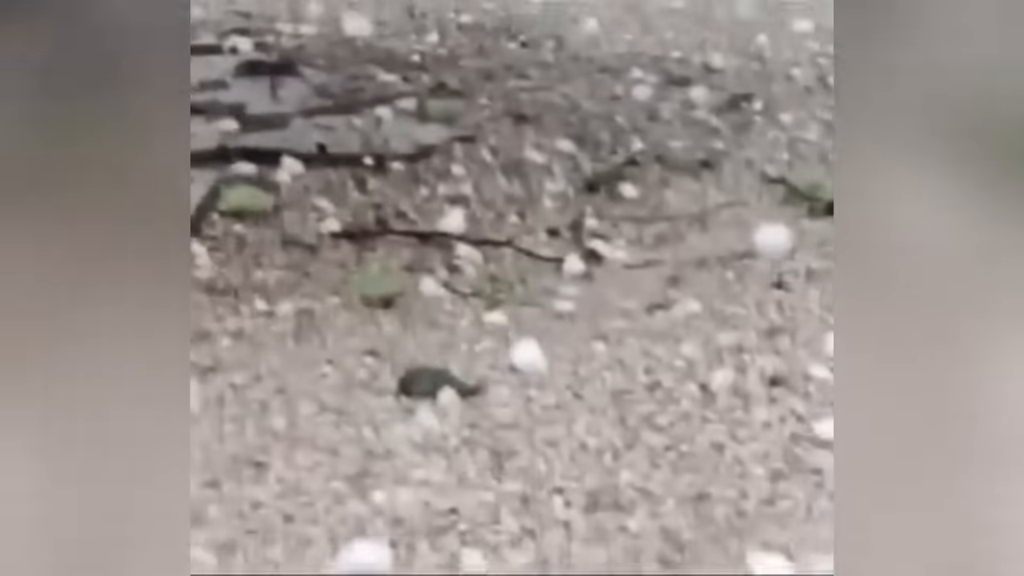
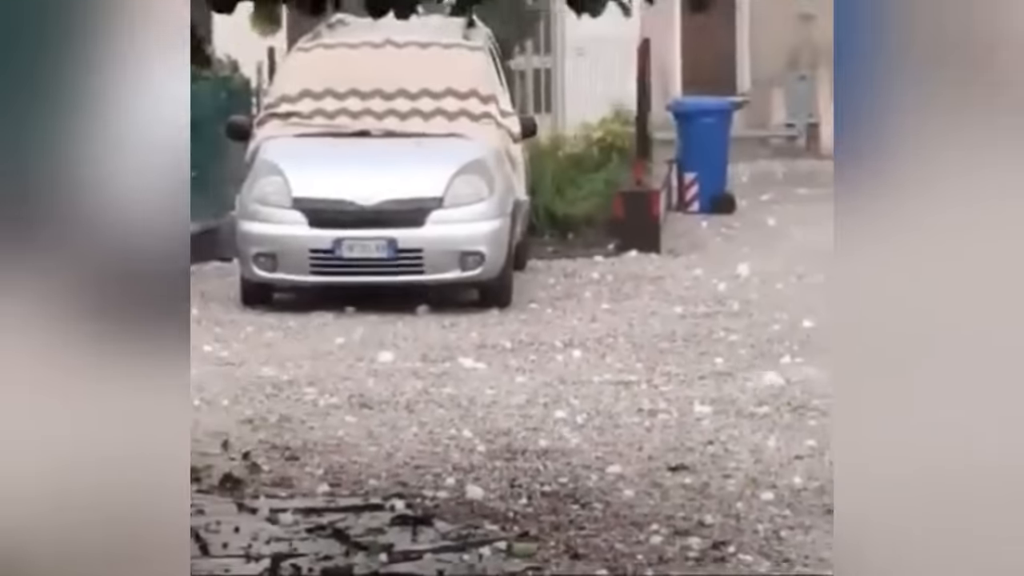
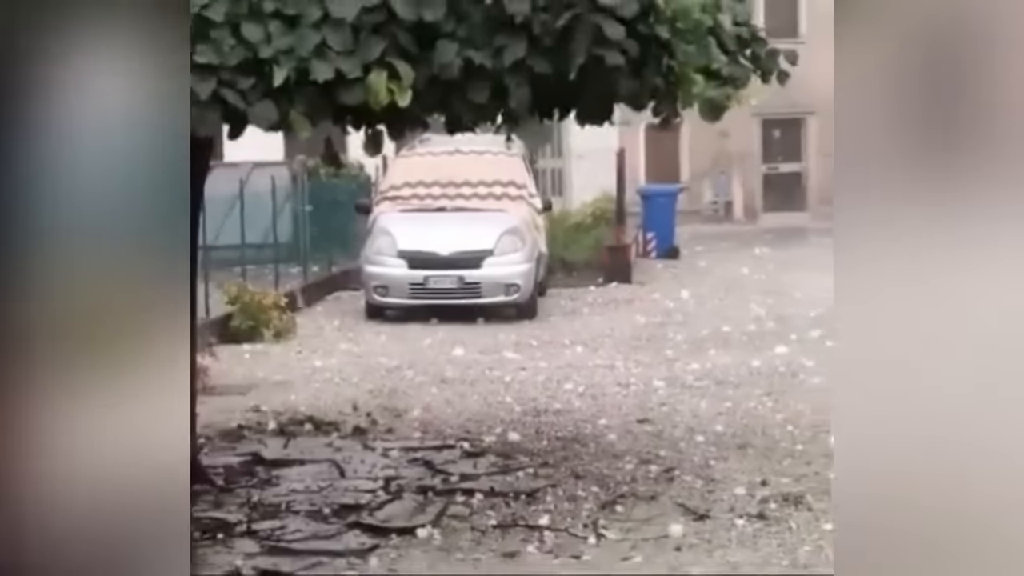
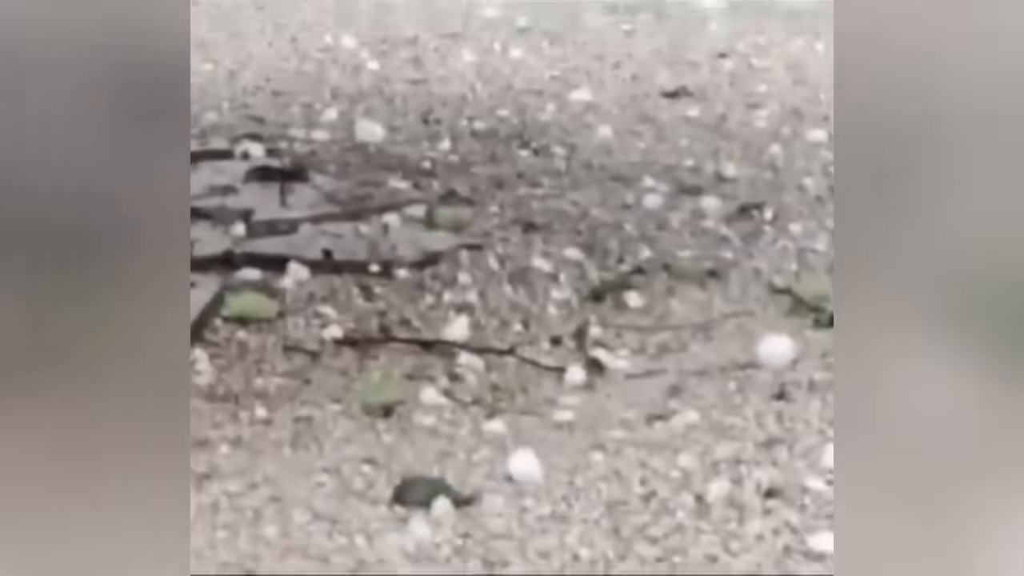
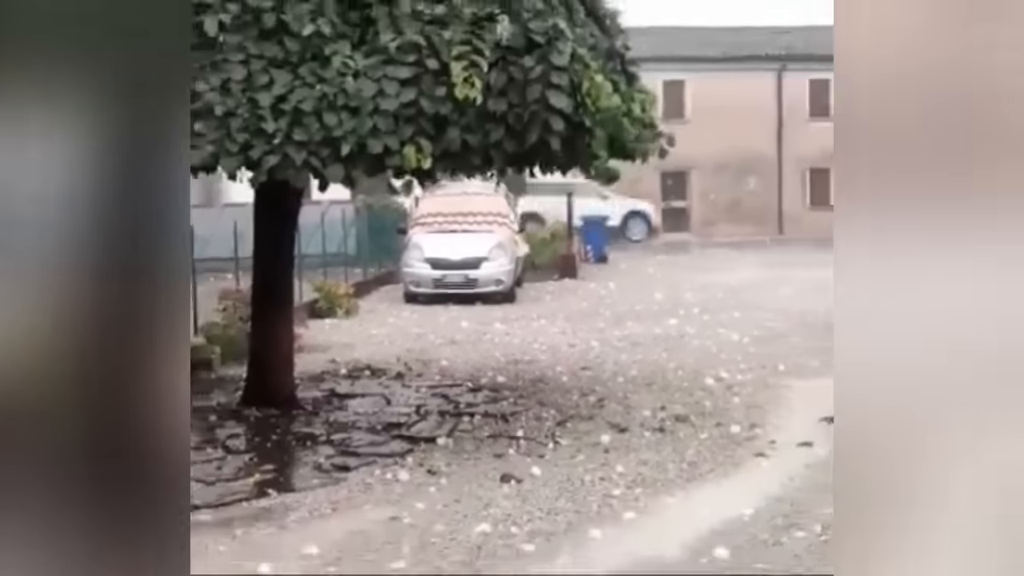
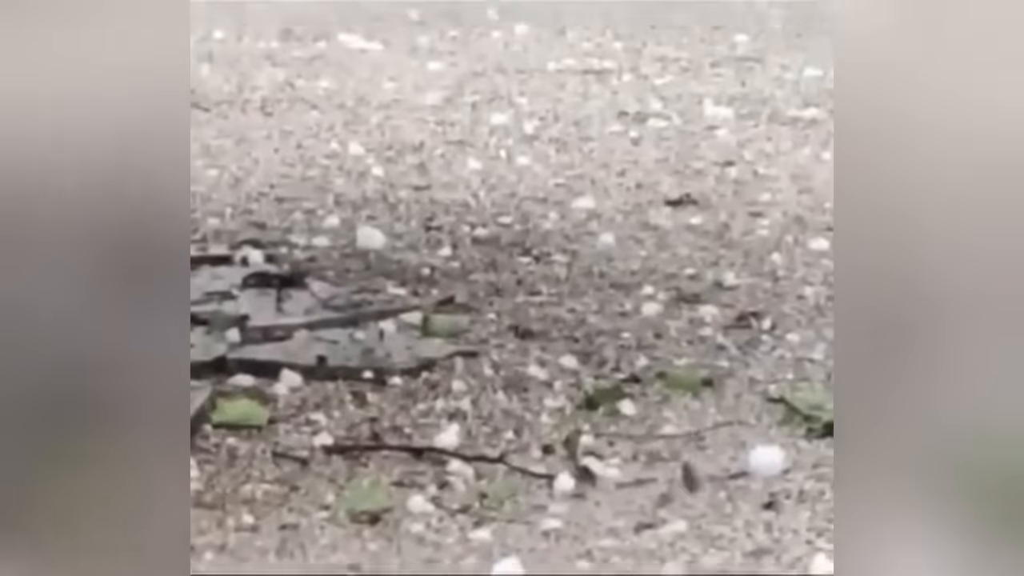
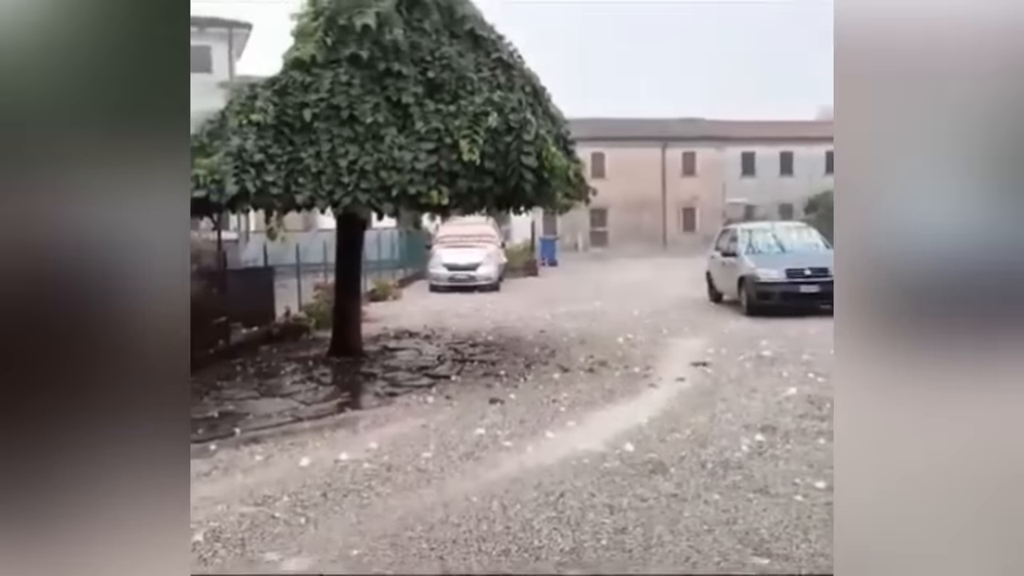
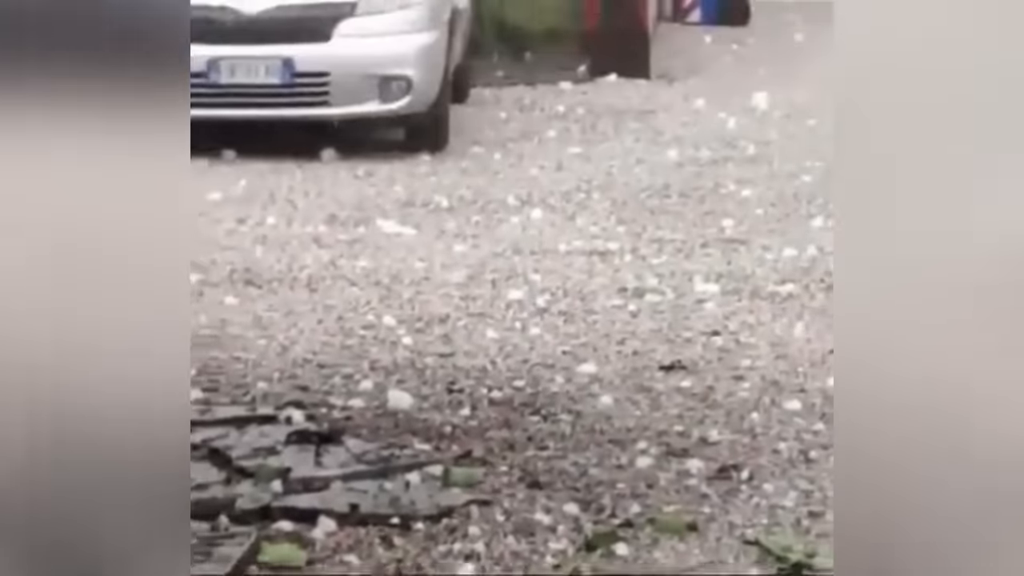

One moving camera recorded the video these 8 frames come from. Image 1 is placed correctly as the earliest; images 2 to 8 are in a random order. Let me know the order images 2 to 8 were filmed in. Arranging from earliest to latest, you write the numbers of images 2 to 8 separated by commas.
4, 6, 8, 2, 3, 5, 7
